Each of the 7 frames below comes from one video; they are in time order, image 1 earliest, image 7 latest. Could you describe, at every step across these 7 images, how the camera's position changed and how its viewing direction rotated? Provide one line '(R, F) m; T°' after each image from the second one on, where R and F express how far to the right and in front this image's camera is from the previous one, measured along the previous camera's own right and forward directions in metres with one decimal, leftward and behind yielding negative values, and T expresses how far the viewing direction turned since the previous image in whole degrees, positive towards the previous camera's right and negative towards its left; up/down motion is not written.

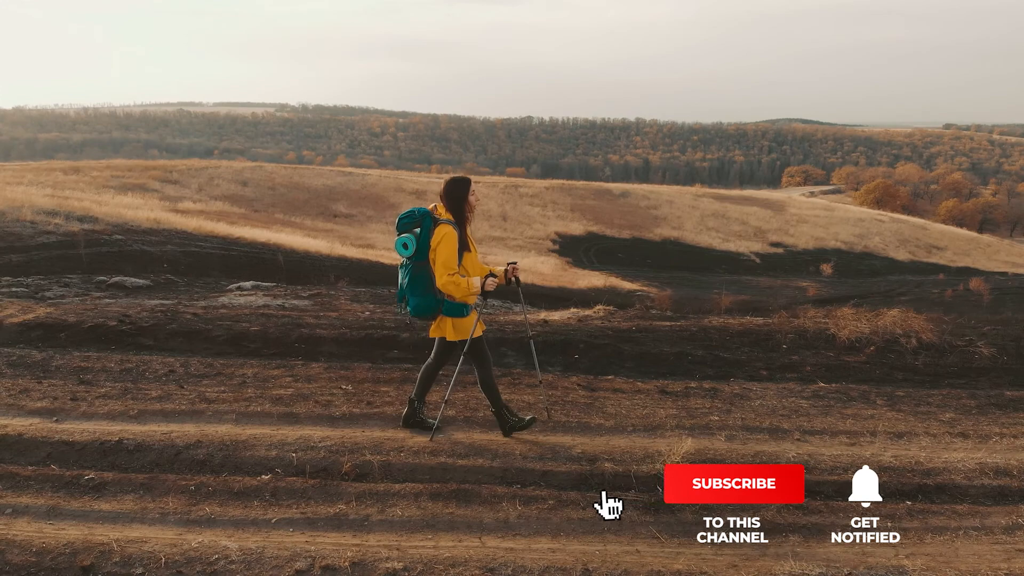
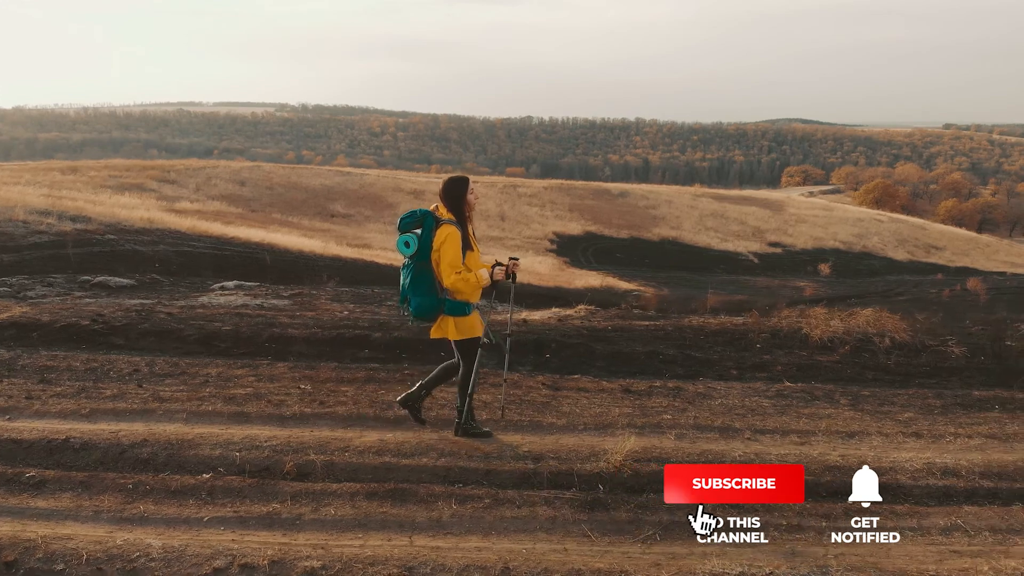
(+0.7, 0.0) m; 0°
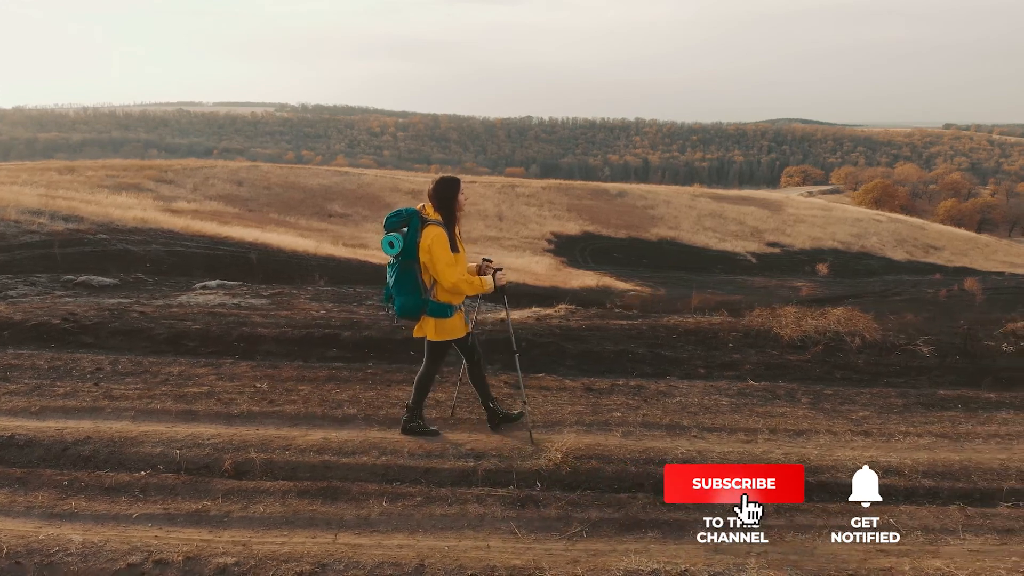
(+0.8, 0.0) m; 0°
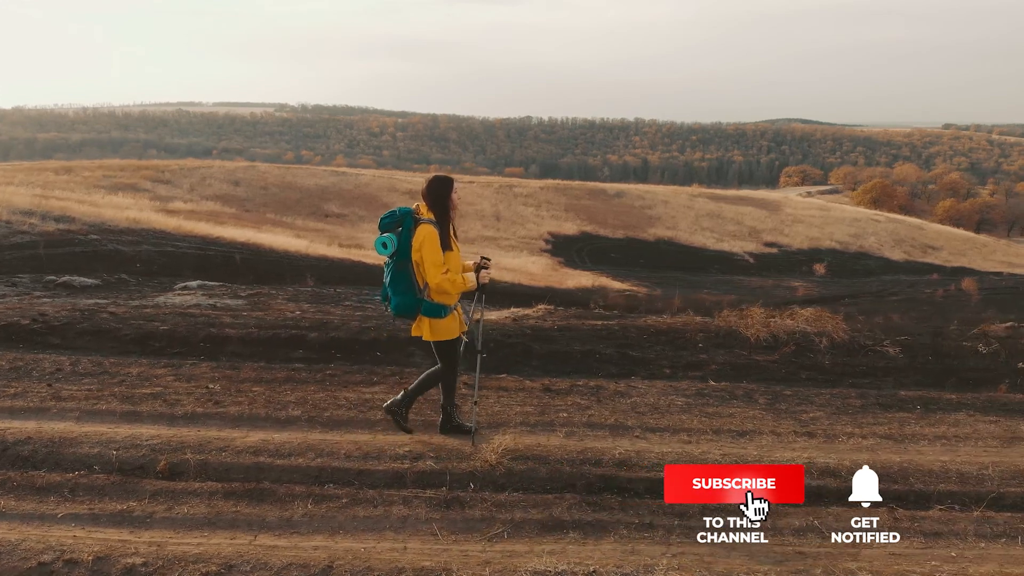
(+0.8, 0.0) m; 0°
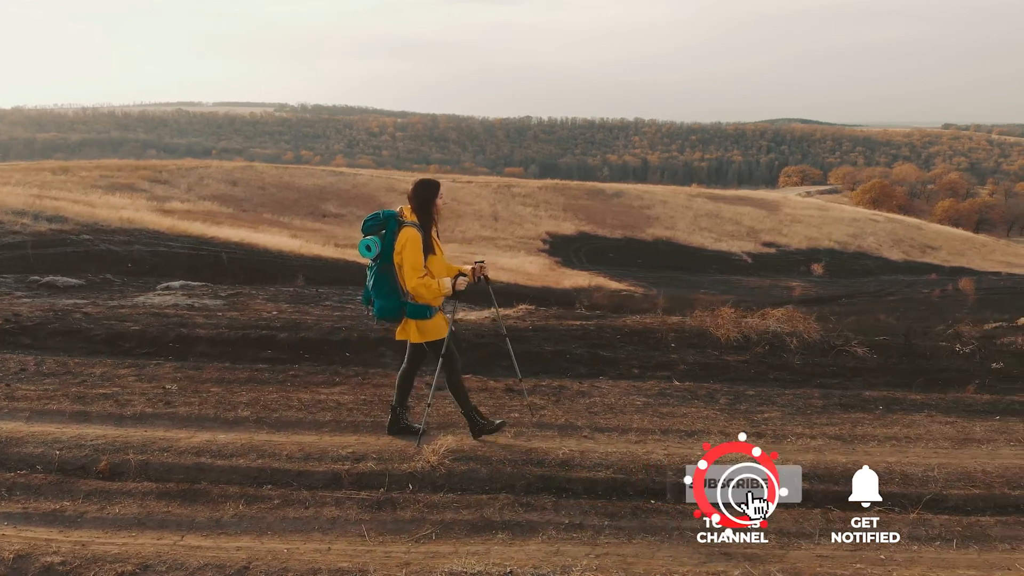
(+0.7, 0.0) m; 0°
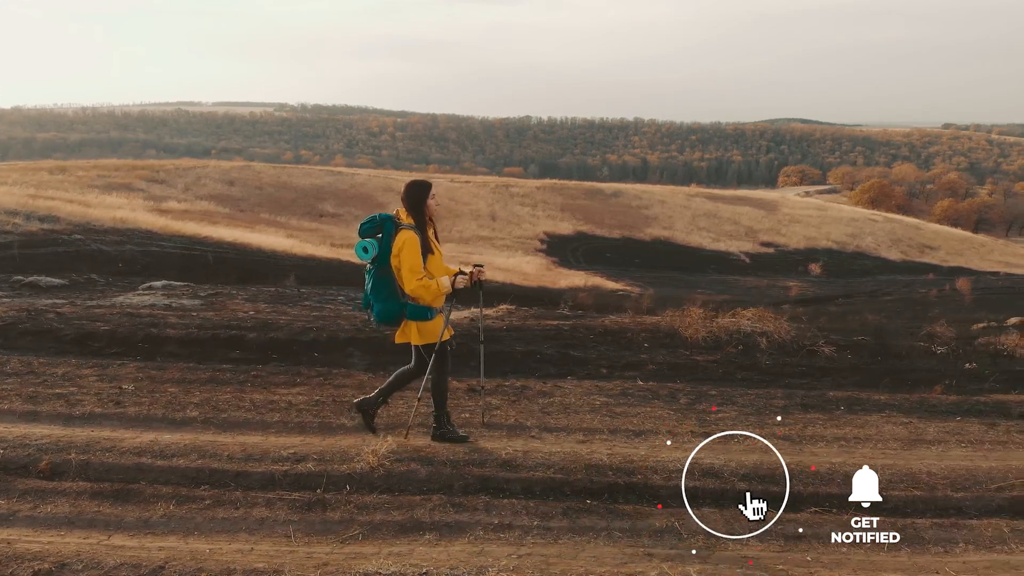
(+0.7, 0.0) m; 0°
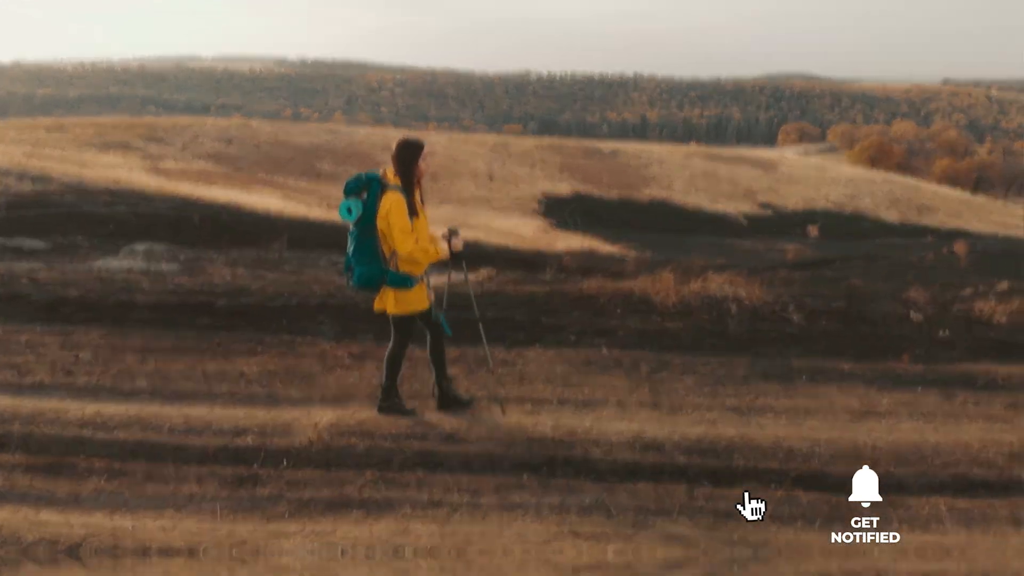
(+0.8, +0.2) m; 0°
